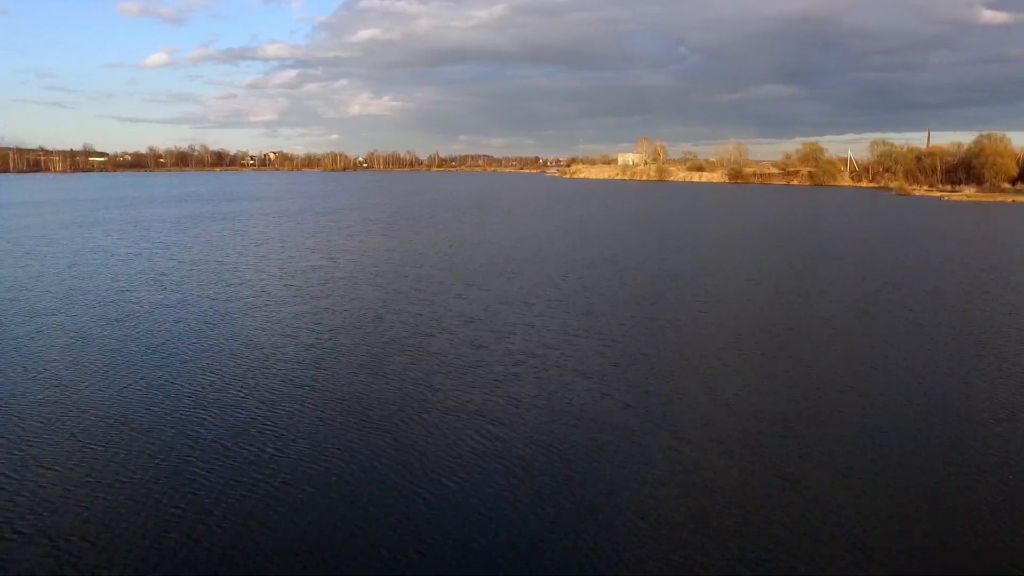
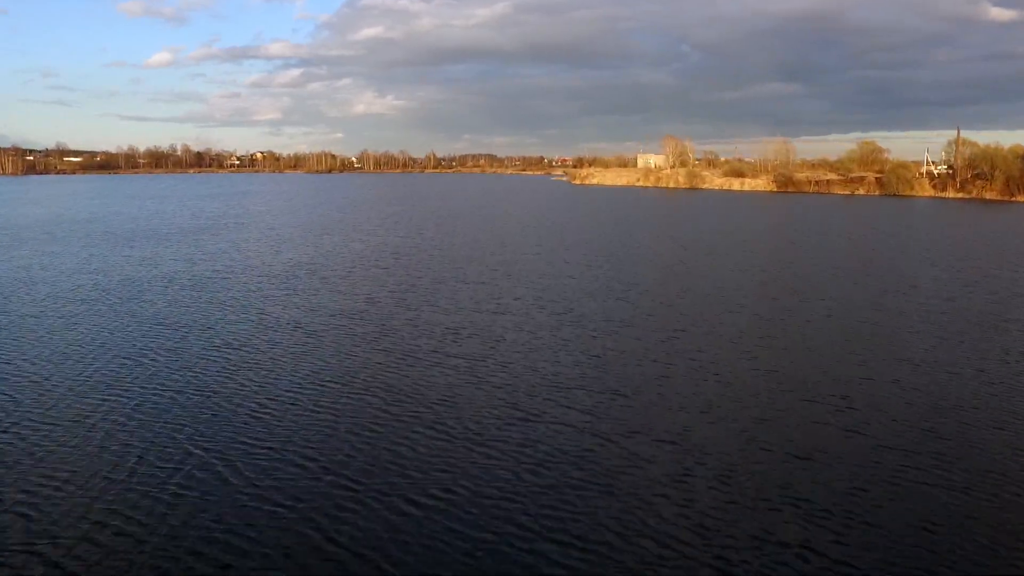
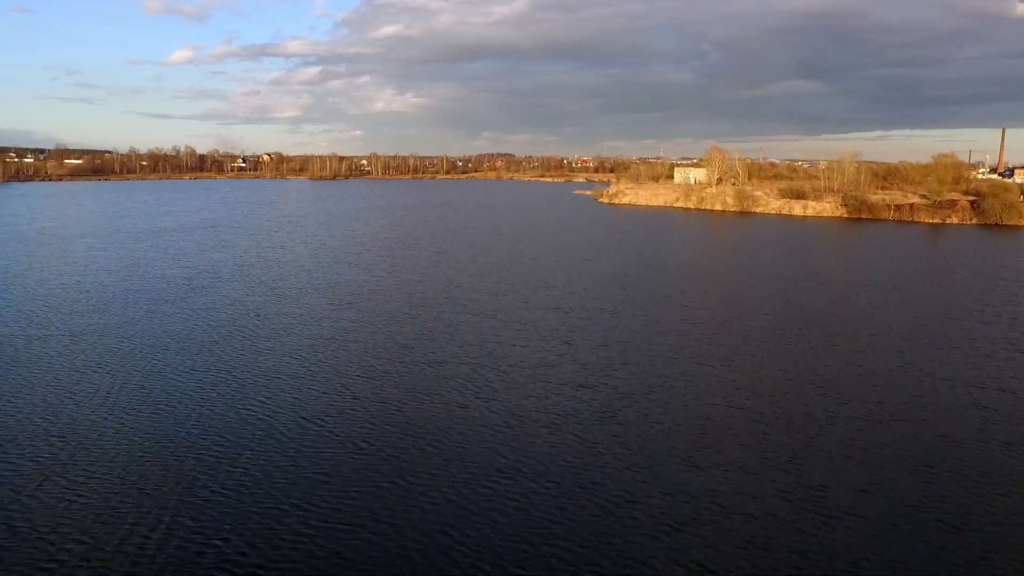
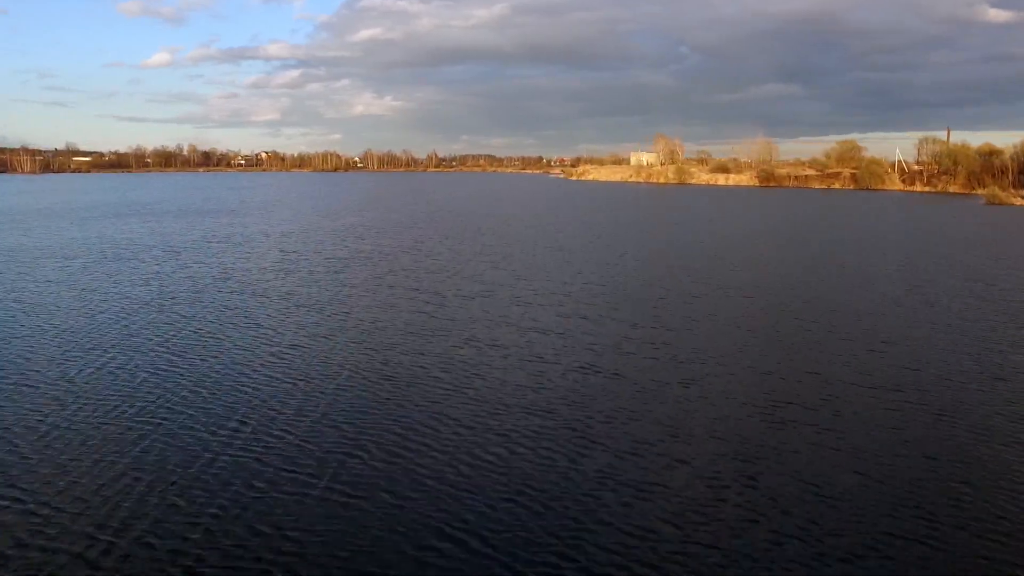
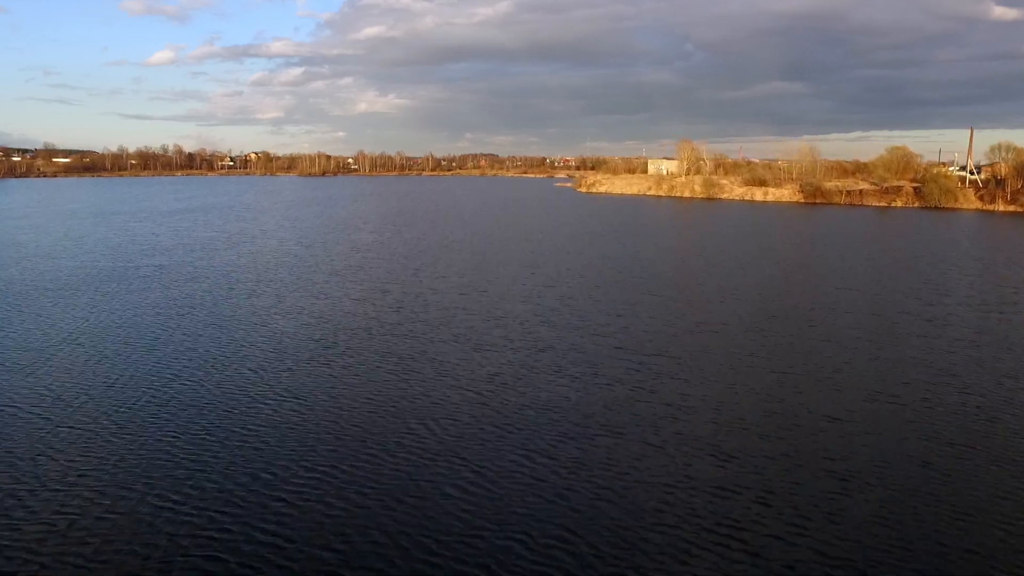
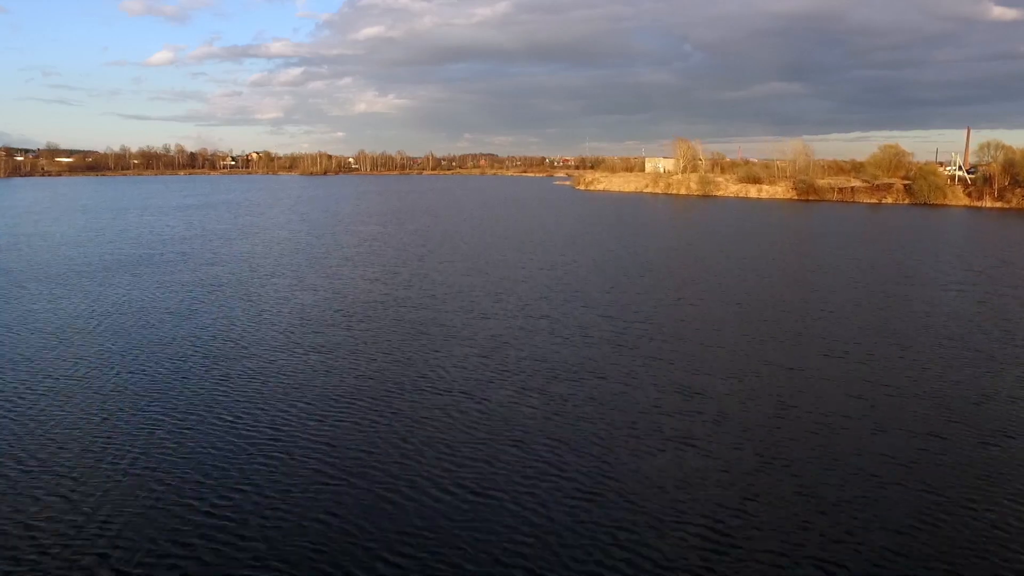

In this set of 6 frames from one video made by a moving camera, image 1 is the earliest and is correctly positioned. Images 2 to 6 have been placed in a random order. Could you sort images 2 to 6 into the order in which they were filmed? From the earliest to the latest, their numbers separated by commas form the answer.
4, 2, 6, 5, 3
